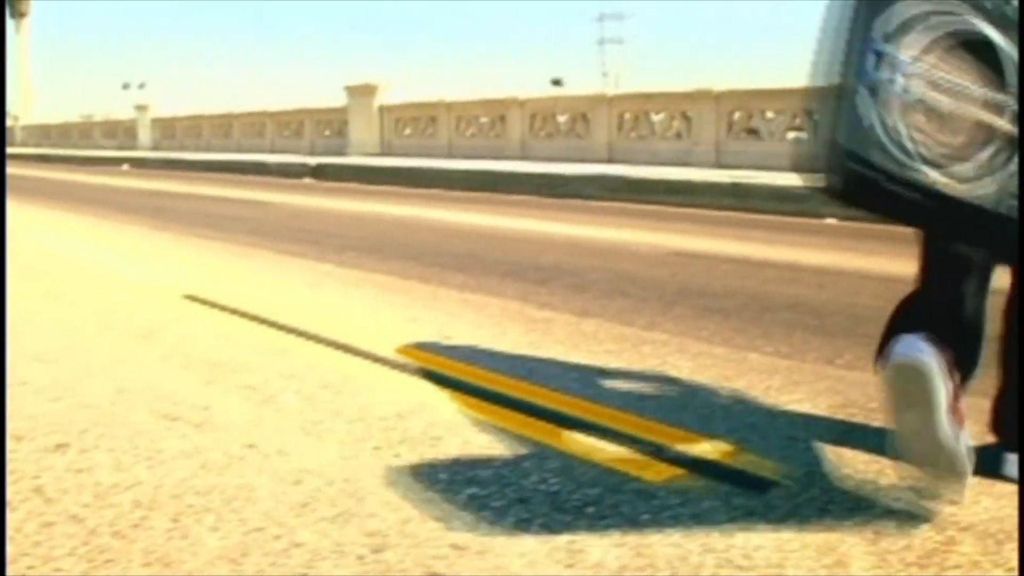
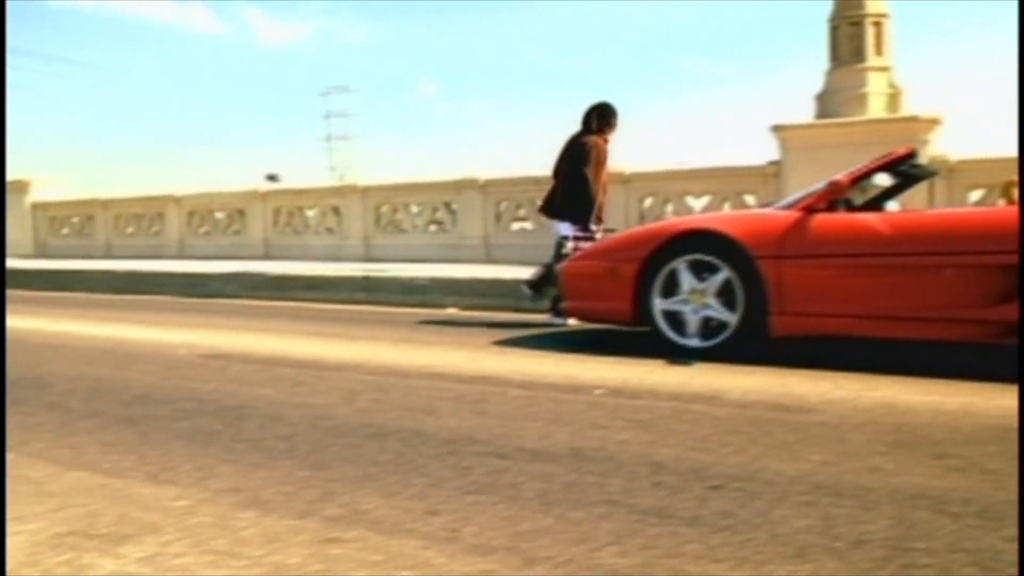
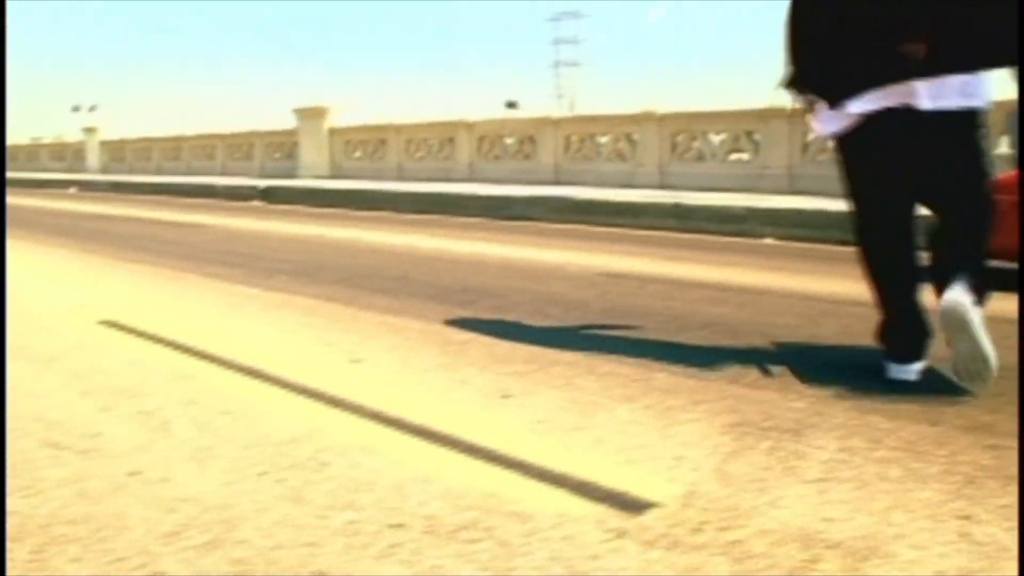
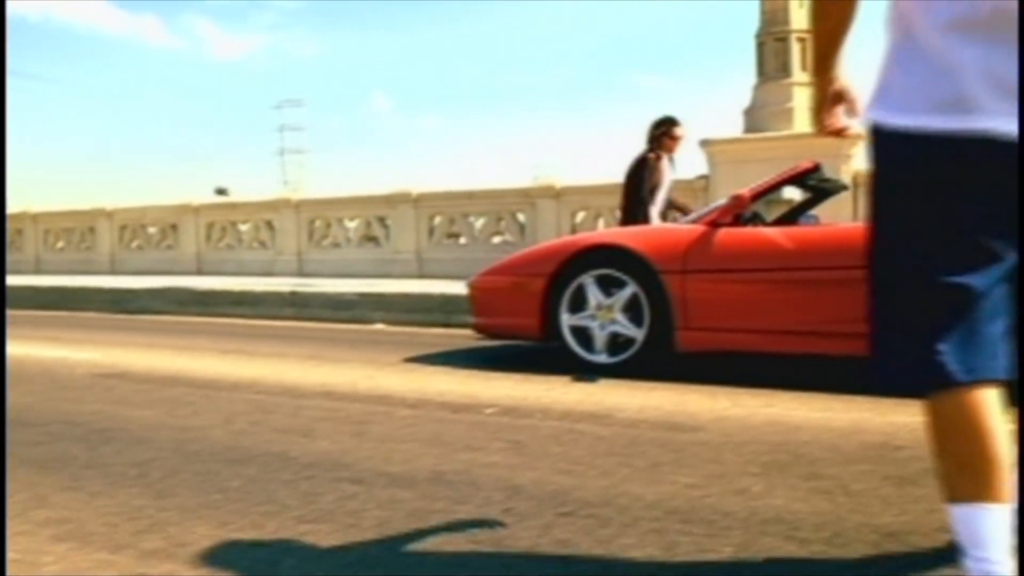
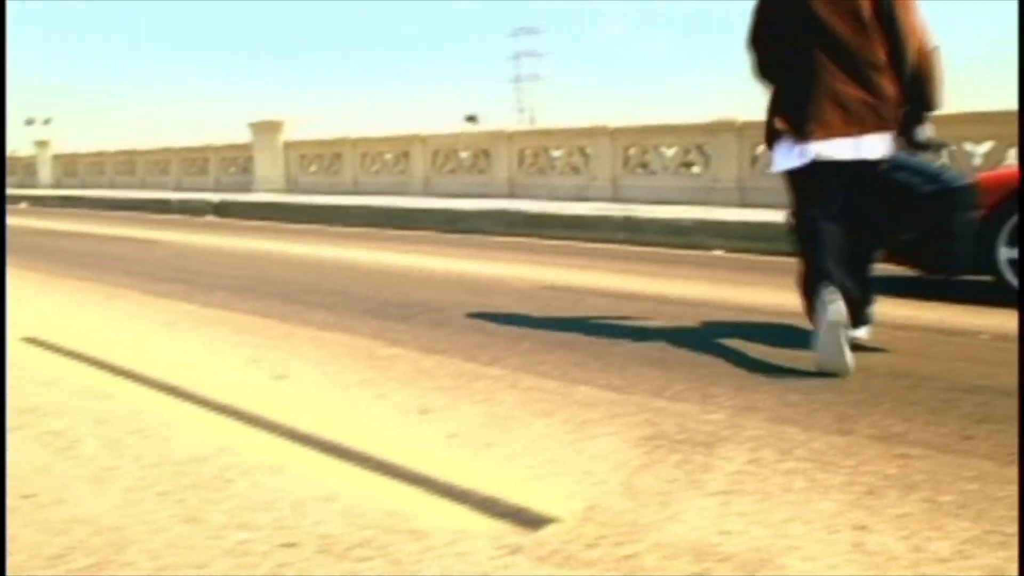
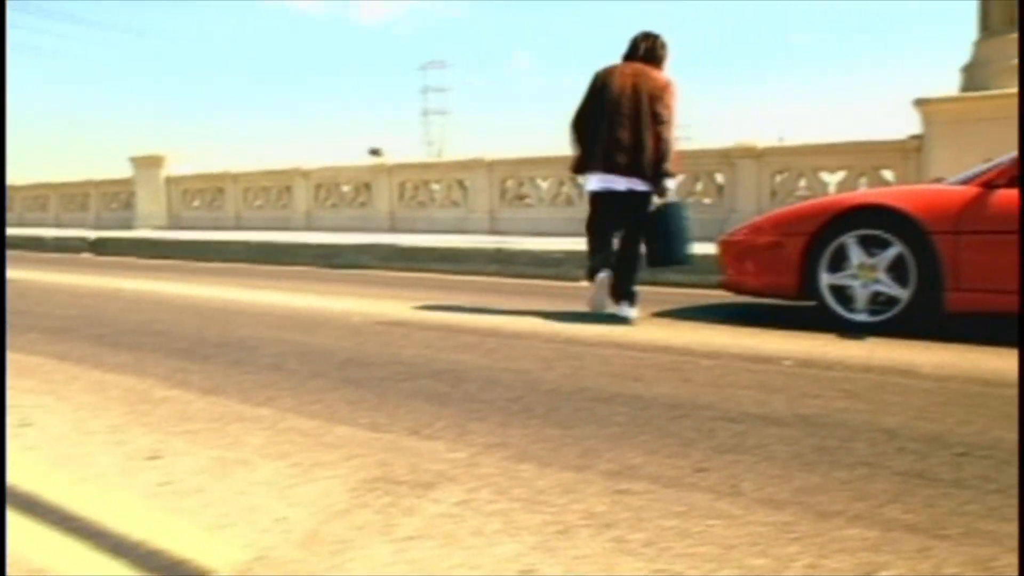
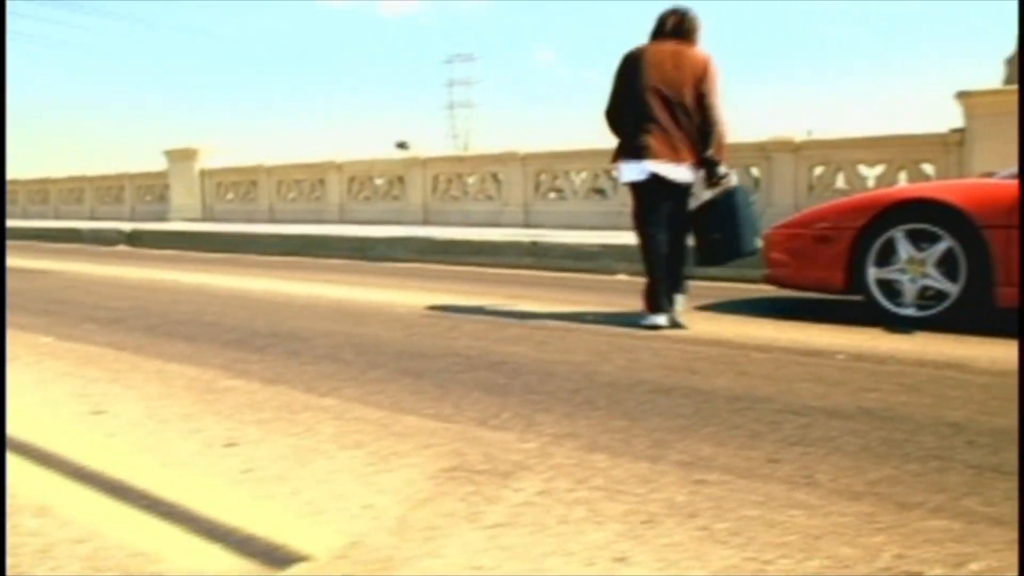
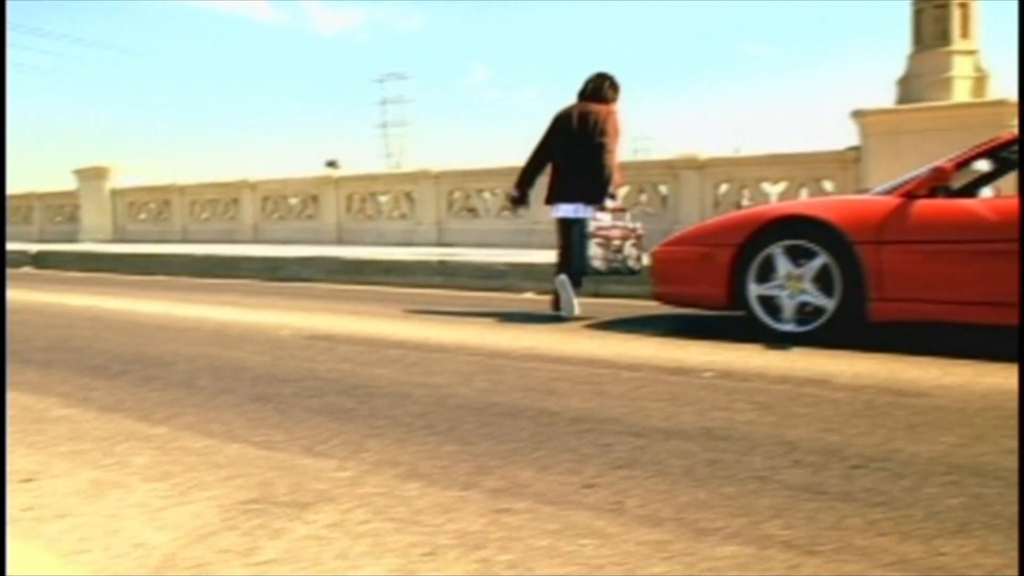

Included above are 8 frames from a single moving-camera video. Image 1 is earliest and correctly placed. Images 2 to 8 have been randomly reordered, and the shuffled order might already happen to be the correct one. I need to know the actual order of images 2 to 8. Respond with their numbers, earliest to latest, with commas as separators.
3, 5, 7, 6, 8, 2, 4
